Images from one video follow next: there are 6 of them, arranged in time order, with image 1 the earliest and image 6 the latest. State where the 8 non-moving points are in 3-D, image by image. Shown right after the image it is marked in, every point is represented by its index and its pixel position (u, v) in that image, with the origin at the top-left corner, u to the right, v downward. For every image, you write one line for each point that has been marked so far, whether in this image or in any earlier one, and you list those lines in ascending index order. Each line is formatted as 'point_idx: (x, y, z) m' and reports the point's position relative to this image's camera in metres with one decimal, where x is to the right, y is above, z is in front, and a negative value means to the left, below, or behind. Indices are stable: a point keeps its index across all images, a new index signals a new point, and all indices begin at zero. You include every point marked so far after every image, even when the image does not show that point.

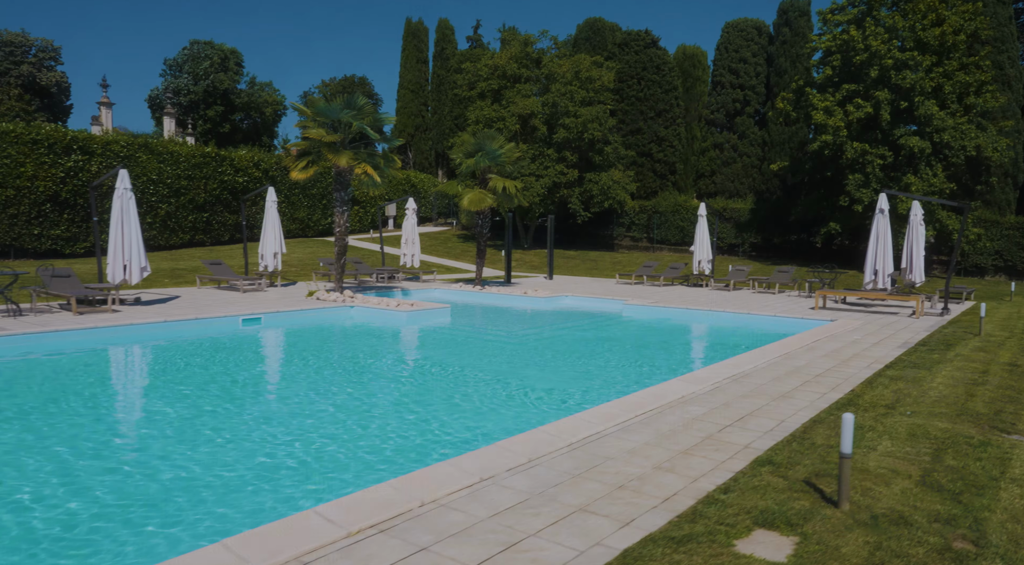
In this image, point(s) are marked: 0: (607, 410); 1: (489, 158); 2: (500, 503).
0: (+0.9, -1.1, +6.5) m
1: (-0.6, +3.4, +19.9) m
2: (0.0, -1.3, +4.3) m
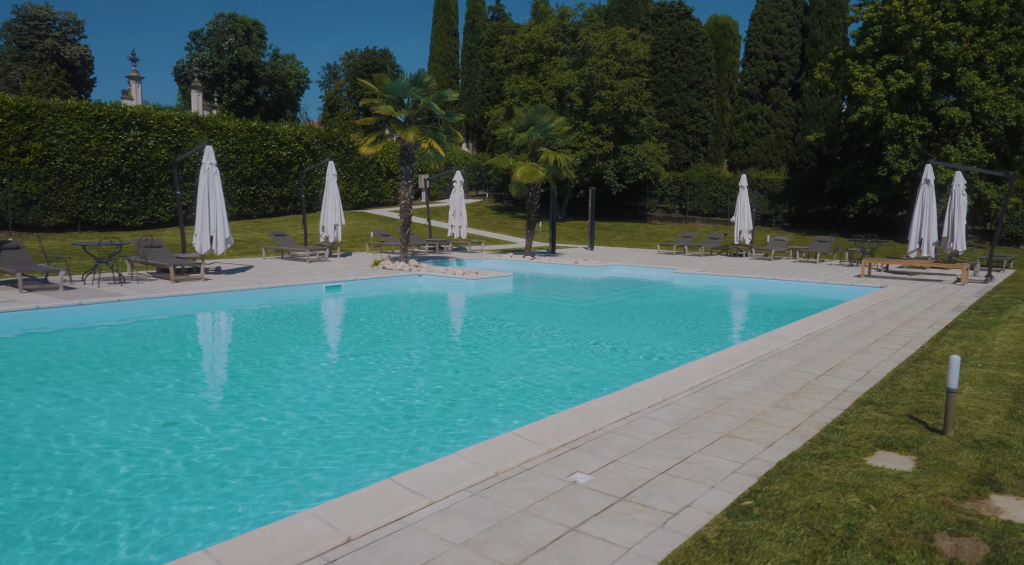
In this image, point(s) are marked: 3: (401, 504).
0: (+2.1, -0.8, +7.3) m
1: (+0.8, +4.3, +20.5) m
2: (+1.0, -1.0, +5.1) m
3: (-0.6, -1.1, +3.7) m
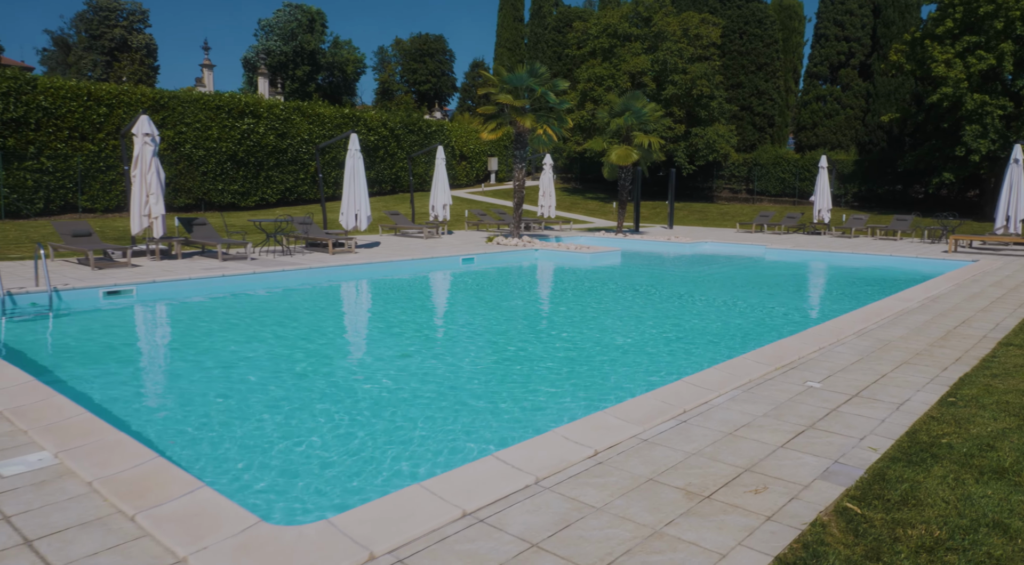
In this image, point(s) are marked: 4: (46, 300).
0: (+4.2, -0.4, +8.6) m
1: (+3.7, +5.0, +21.7) m
2: (+3.0, -0.7, +6.5) m
3: (+1.4, -0.8, +5.1) m
4: (-6.2, -0.2, +9.7) m
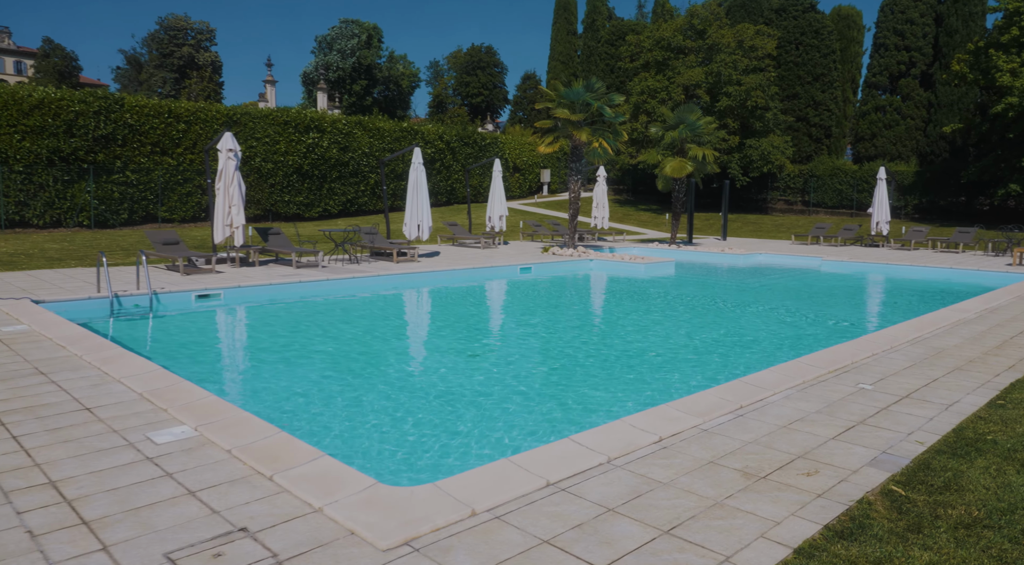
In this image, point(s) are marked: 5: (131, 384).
0: (+4.9, -0.5, +8.8) m
1: (+5.4, +4.7, +22.0) m
2: (+3.6, -0.8, +6.8) m
3: (+1.9, -0.8, +5.5) m
4: (-5.3, -0.3, +10.6) m
5: (-2.7, -0.7, +5.0) m
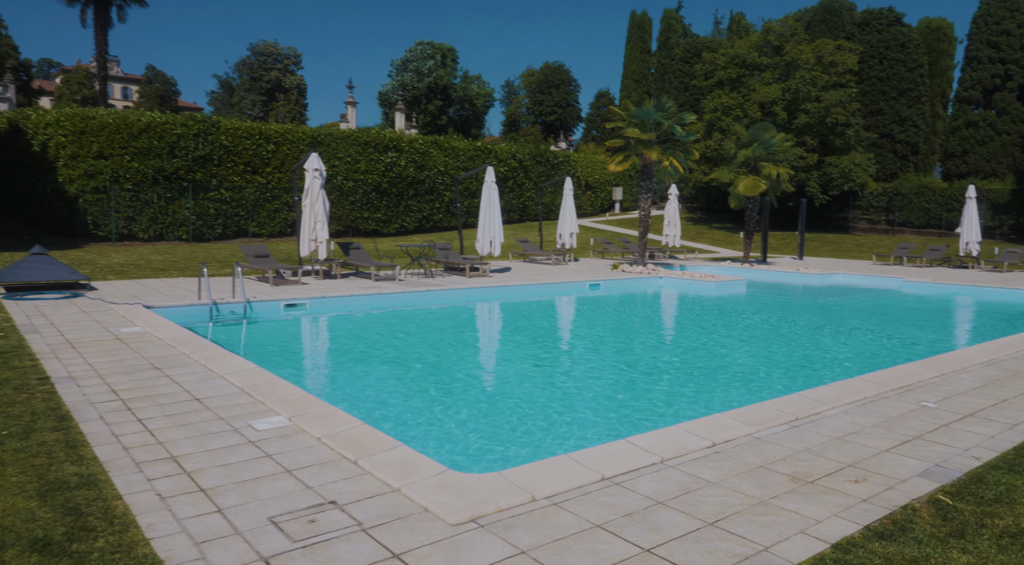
0: (+5.7, -0.8, +8.6) m
1: (+7.6, +4.1, +21.8) m
2: (+4.3, -0.9, +6.7) m
3: (+2.4, -1.0, +5.7) m
4: (-4.3, -0.4, +11.4) m
5: (-2.2, -0.8, +5.6) m
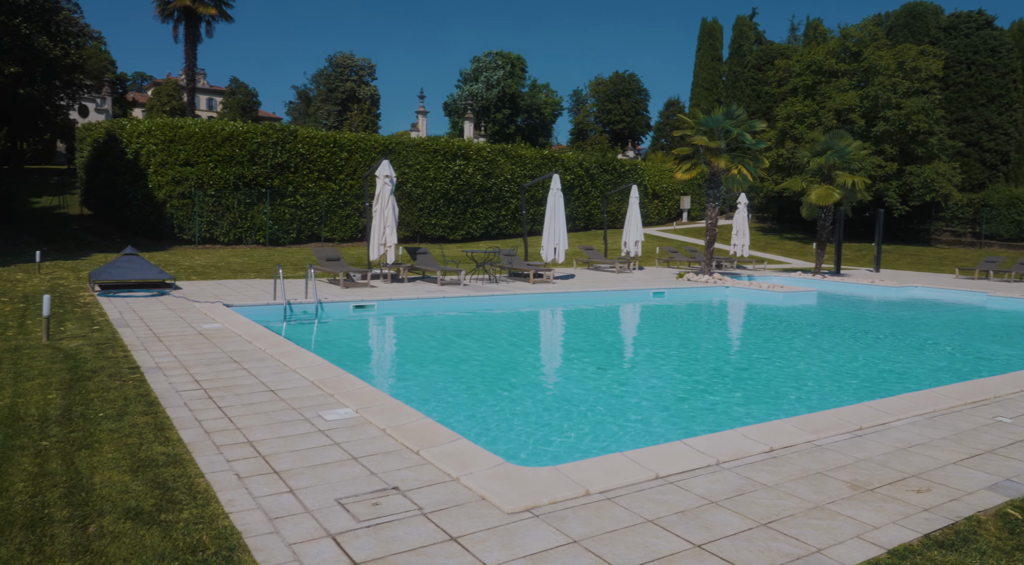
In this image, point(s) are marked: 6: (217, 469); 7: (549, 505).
0: (+6.4, -0.9, +8.2) m
1: (+9.6, +3.7, +21.2) m
2: (+4.8, -1.1, +6.4) m
3: (+2.8, -1.0, +5.5) m
4: (-3.3, -0.4, +11.9) m
5: (-1.7, -0.7, +5.9) m
6: (-1.6, -1.0, +3.8) m
7: (+0.2, -1.1, +3.6) m
